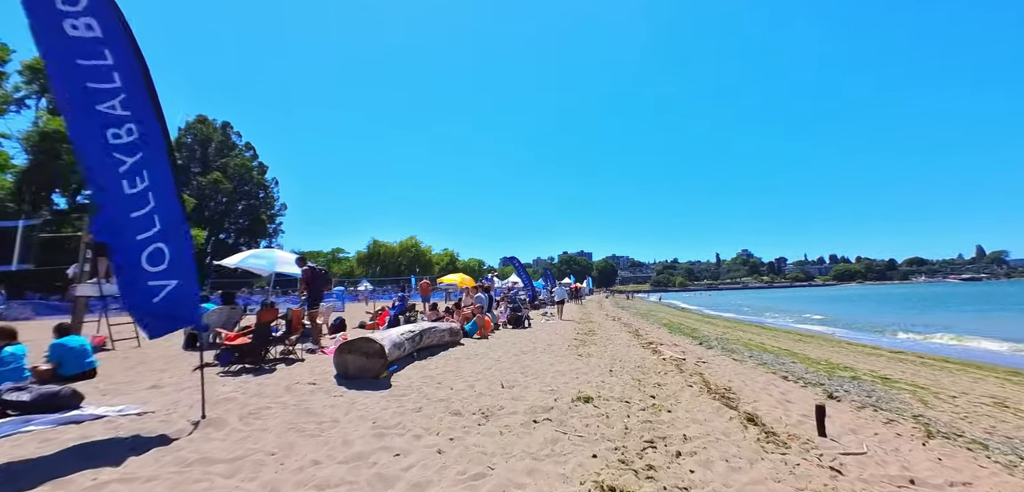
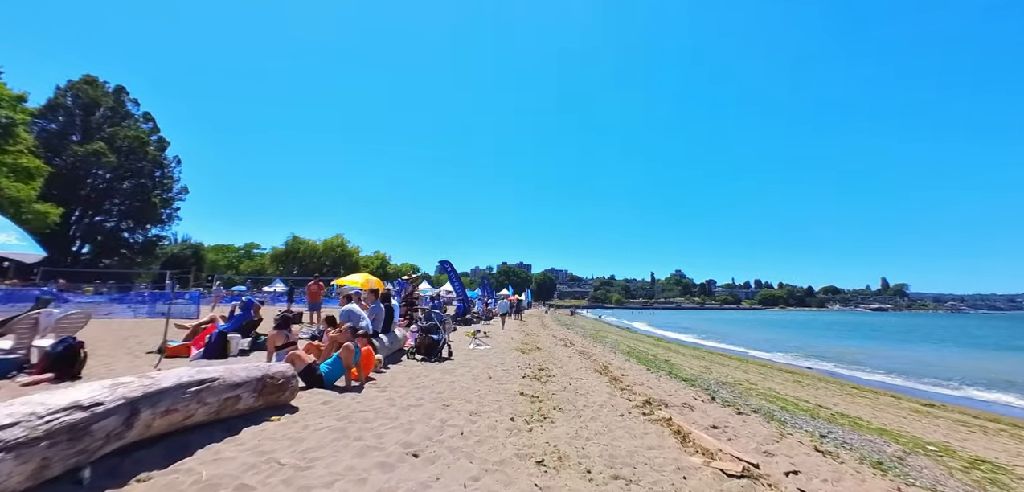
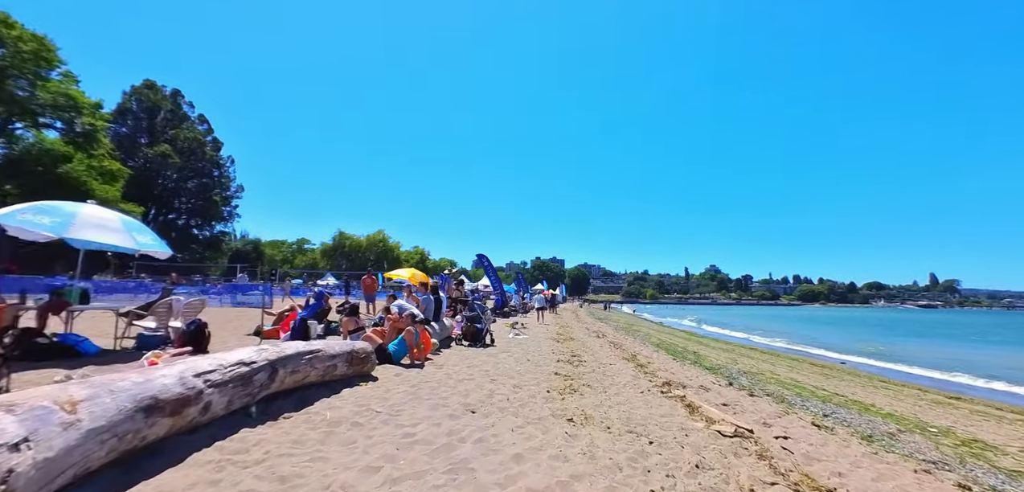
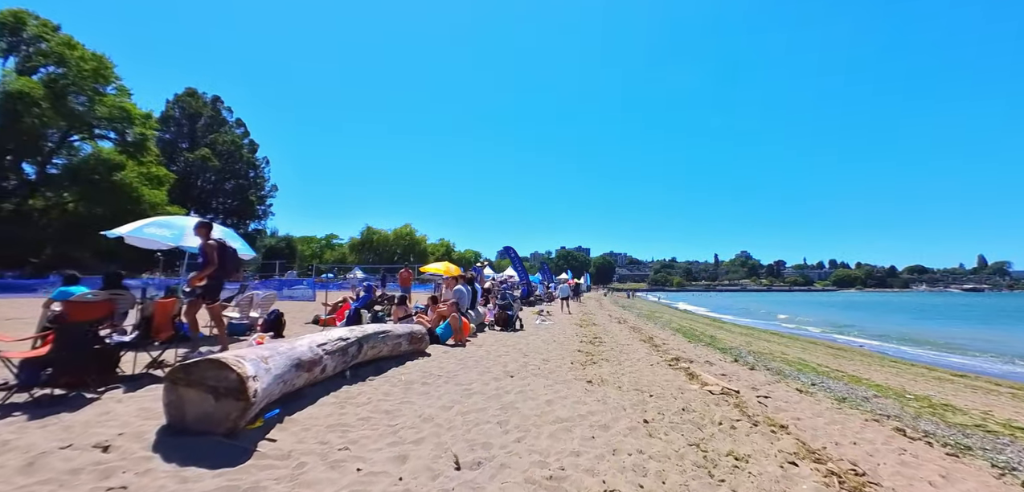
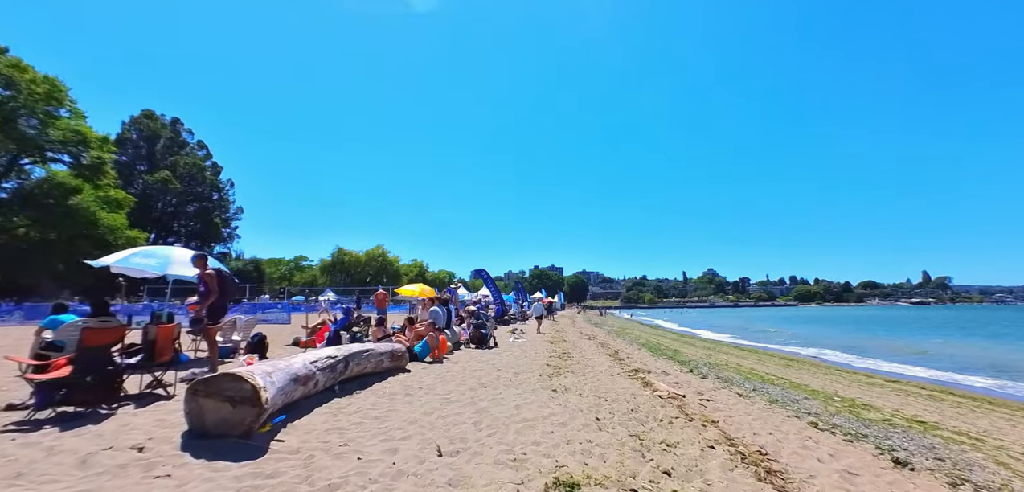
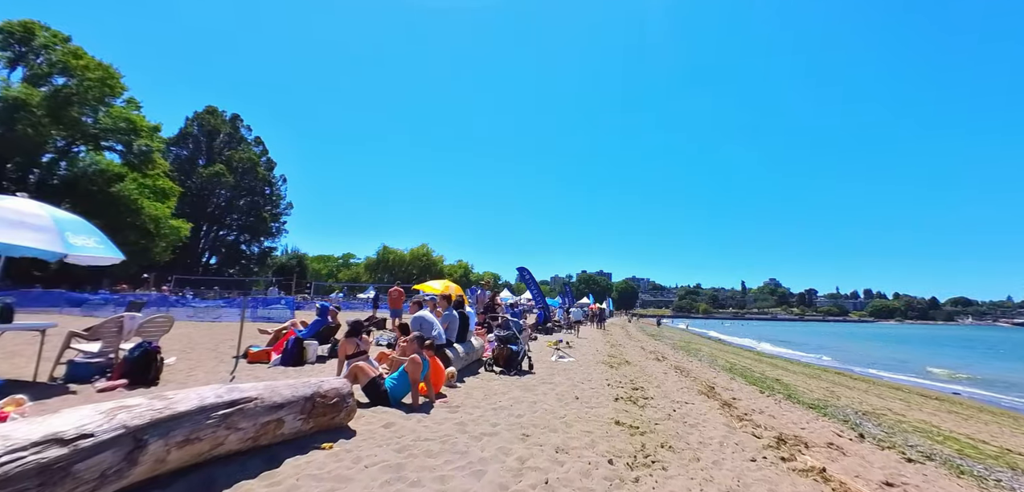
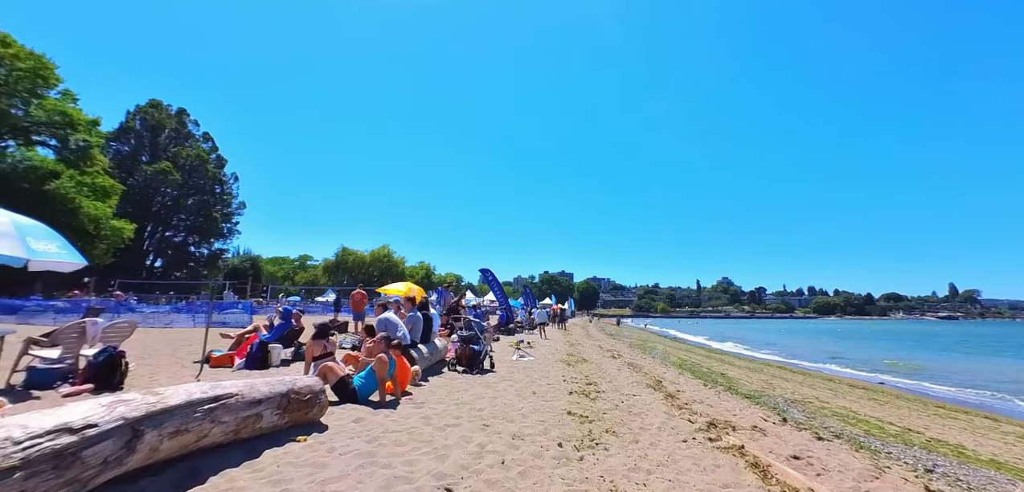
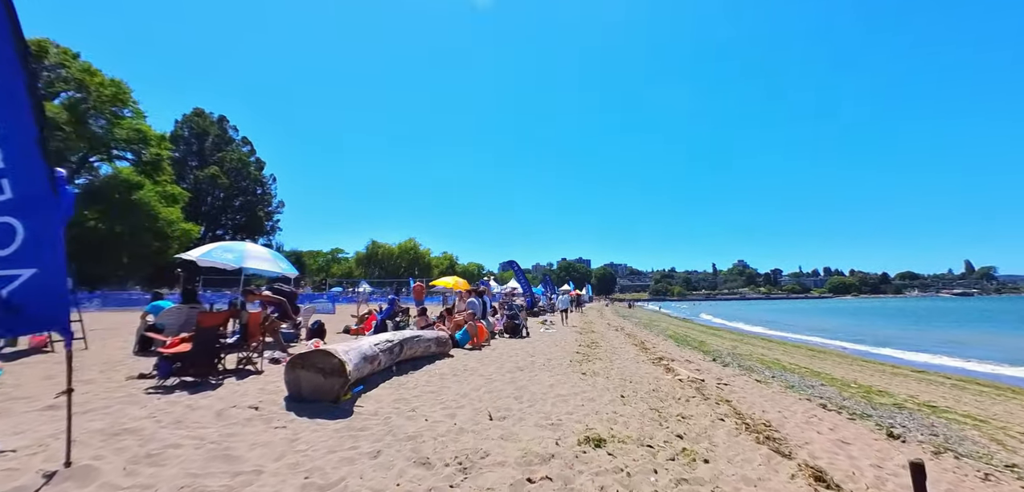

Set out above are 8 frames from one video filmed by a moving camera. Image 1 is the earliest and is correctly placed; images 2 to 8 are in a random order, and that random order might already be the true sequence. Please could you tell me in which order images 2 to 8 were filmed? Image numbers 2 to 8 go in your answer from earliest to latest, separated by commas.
8, 5, 4, 3, 2, 7, 6
